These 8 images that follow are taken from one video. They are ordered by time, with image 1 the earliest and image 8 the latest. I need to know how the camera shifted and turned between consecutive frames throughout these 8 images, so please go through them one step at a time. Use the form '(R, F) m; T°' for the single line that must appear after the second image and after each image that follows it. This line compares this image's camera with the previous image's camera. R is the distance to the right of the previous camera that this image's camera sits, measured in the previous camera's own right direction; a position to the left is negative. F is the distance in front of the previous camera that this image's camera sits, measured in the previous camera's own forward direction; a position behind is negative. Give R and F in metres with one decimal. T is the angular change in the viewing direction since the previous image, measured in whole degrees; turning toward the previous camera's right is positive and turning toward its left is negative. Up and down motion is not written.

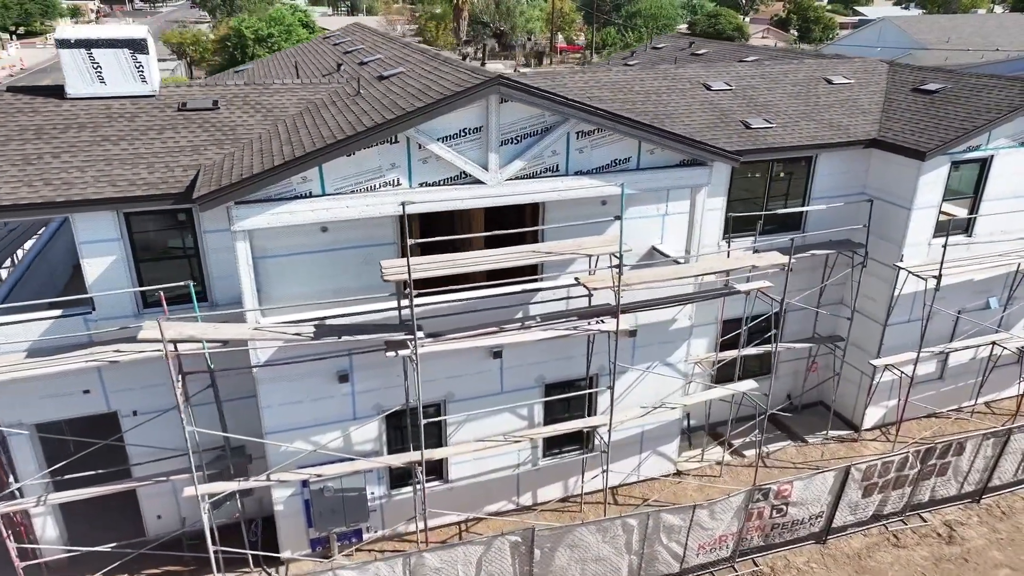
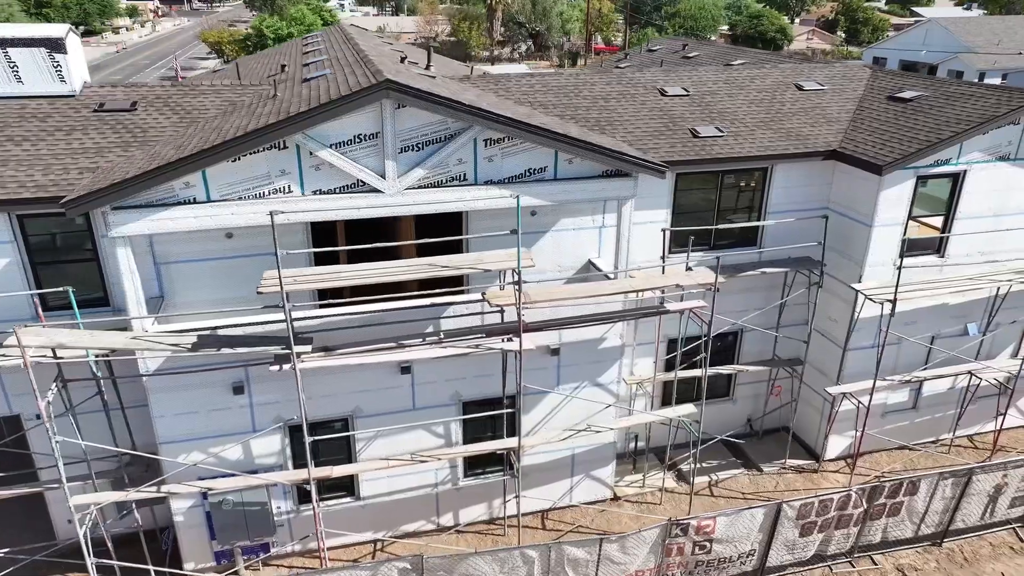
(+2.1, +0.6) m; -4°
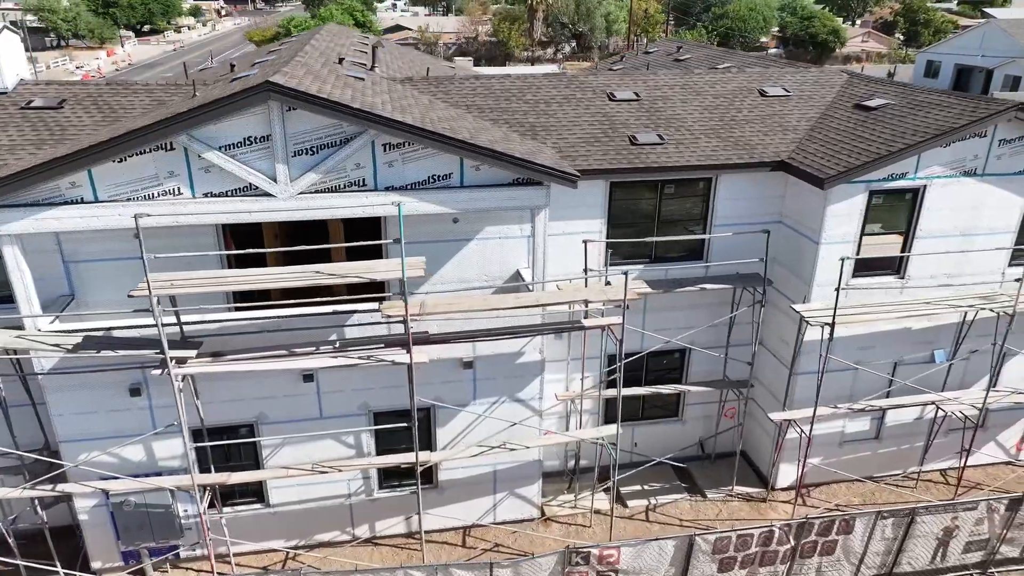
(+2.2, +0.5) m; -4°
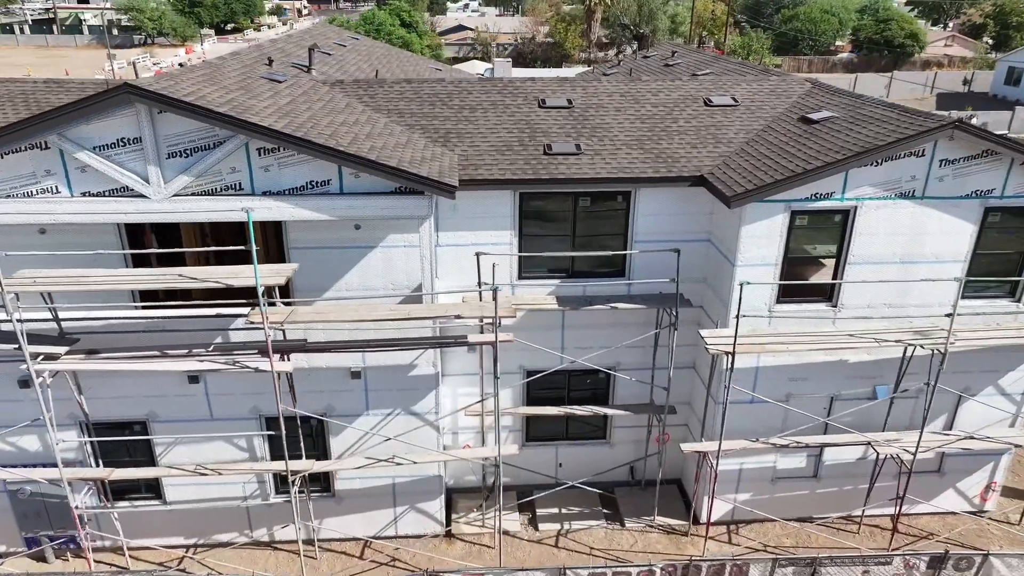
(+2.7, +0.5) m; -6°
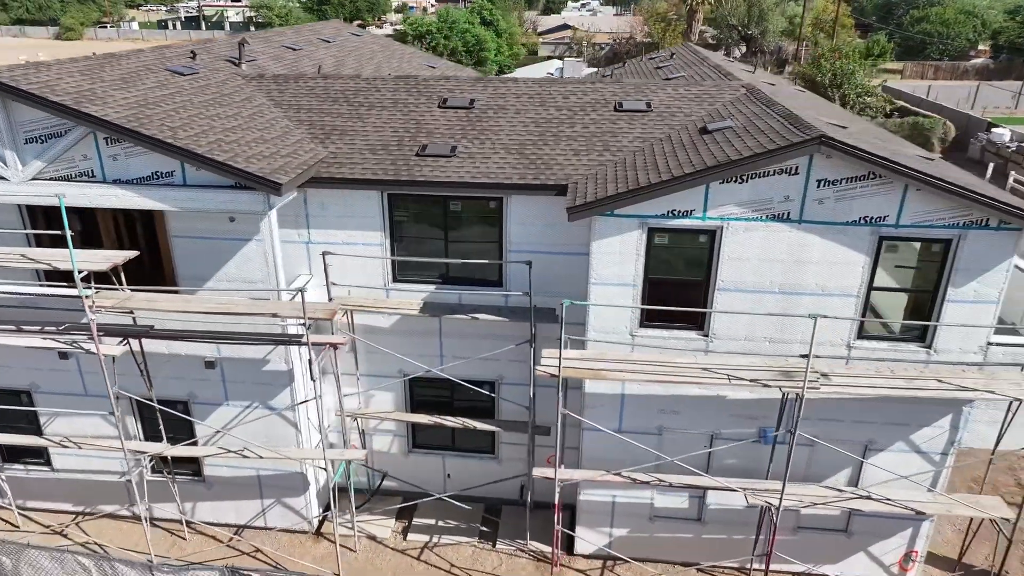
(+4.0, +0.7) m; -9°
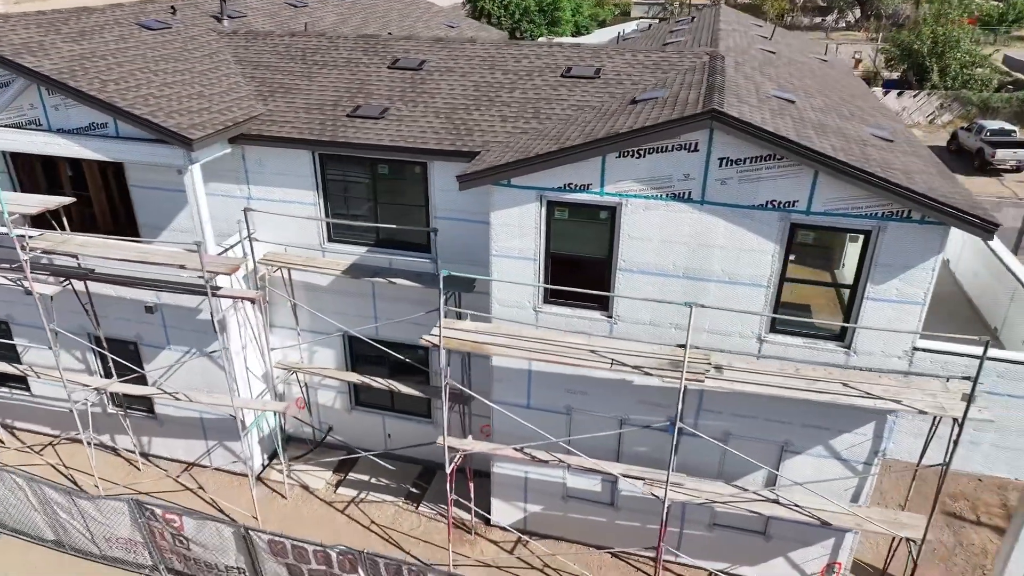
(+2.8, +0.4) m; -8°
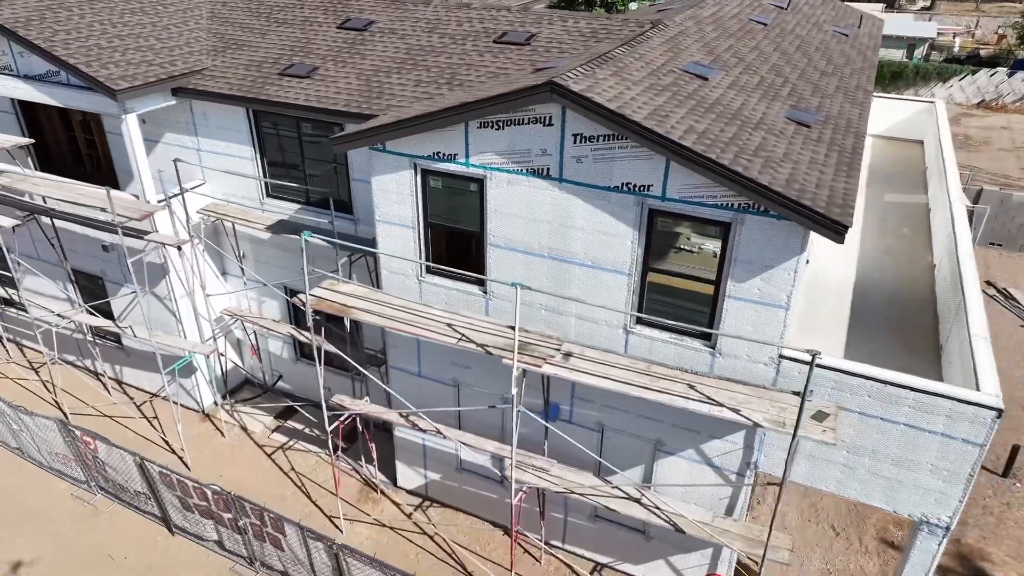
(+3.2, +0.4) m; -9°
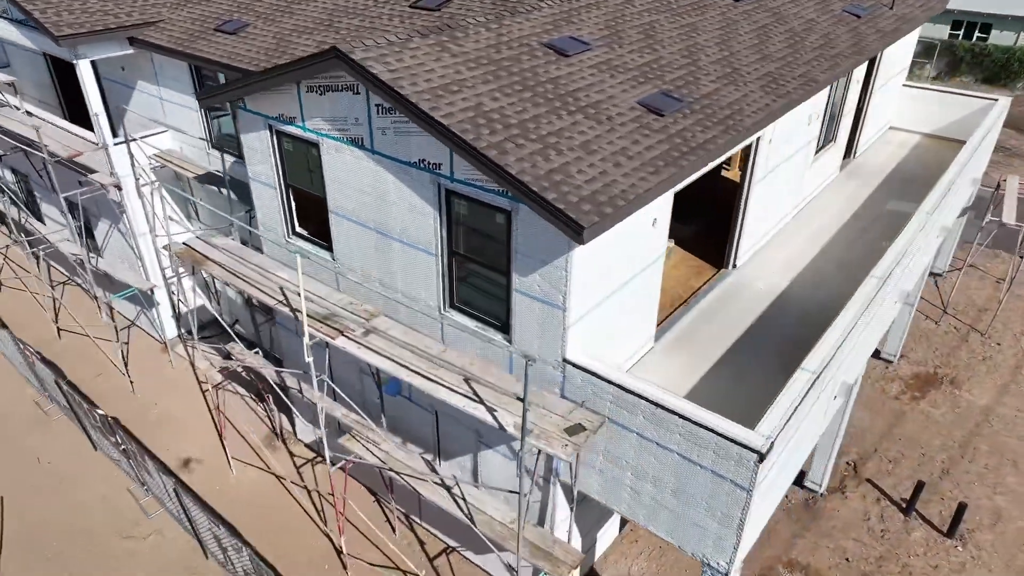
(+3.8, +0.6) m; -11°
